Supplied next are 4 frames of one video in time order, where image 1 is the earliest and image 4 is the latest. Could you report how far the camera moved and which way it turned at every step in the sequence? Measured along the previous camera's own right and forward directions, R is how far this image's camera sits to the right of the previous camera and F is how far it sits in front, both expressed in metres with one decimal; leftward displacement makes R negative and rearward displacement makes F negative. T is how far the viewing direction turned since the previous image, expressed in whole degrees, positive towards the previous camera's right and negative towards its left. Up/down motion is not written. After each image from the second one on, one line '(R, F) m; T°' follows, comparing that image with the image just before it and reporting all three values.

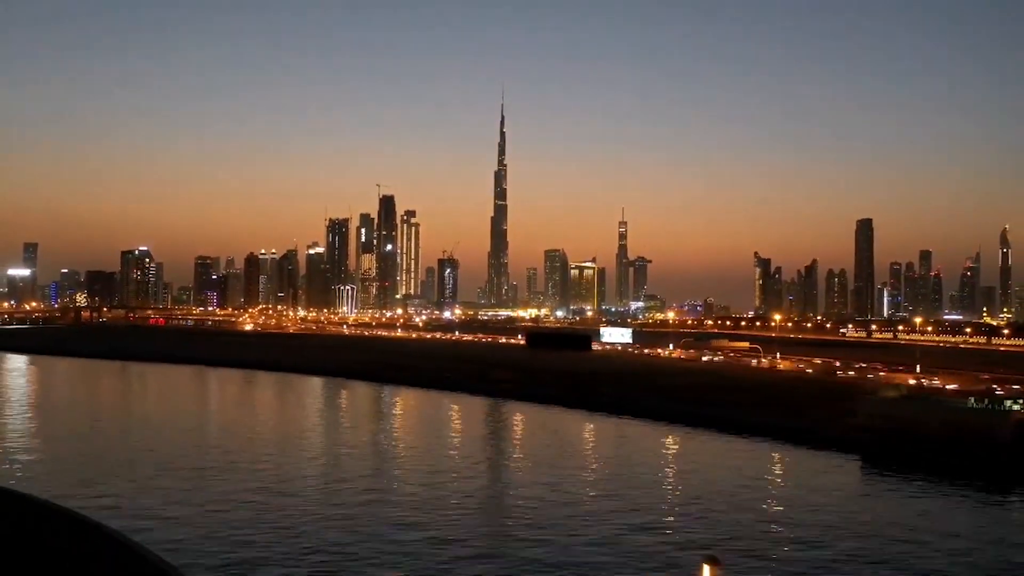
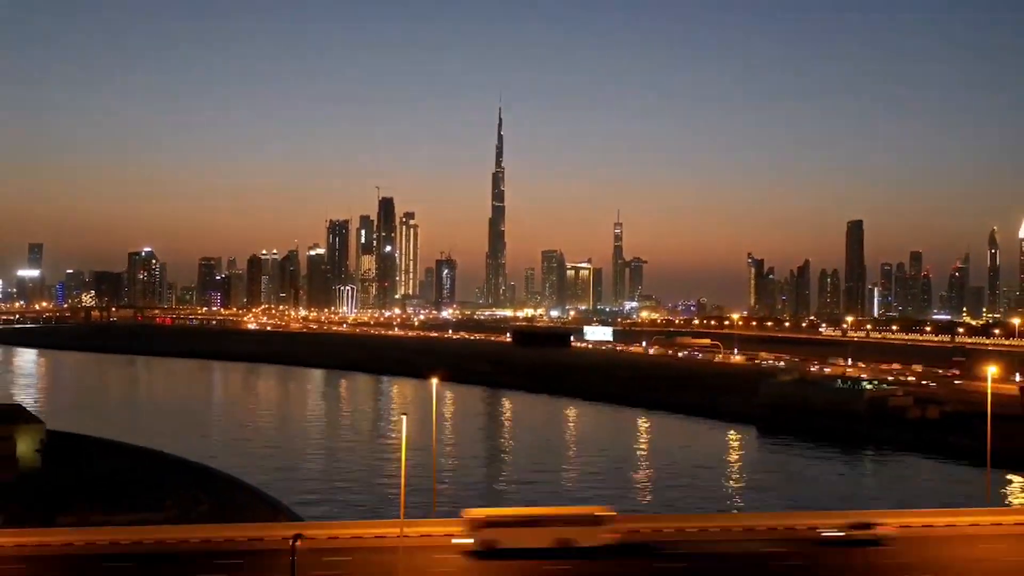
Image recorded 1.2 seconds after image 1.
(+2.0, -10.3) m; 0°
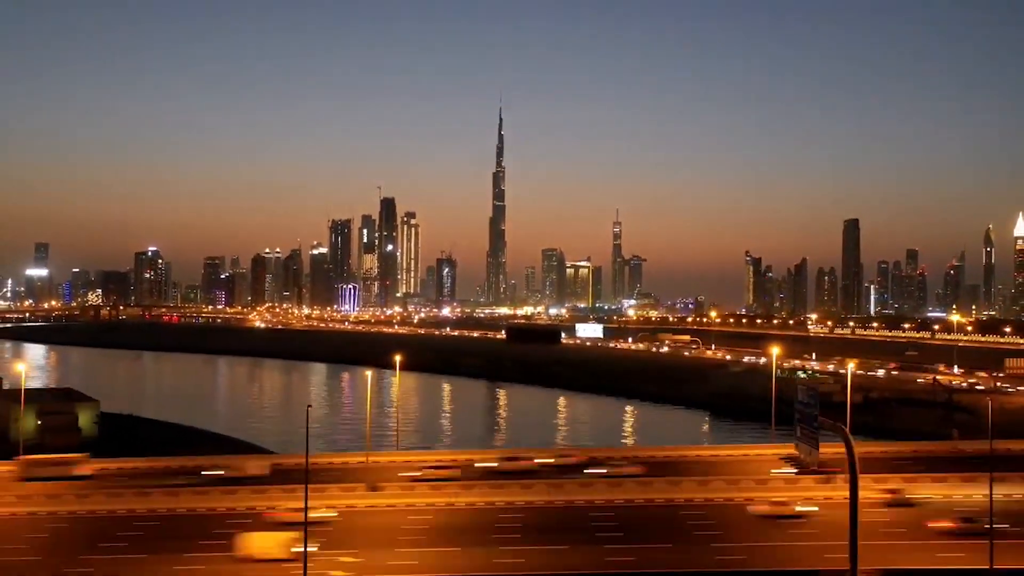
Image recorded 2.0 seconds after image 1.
(+1.4, -7.0) m; 0°
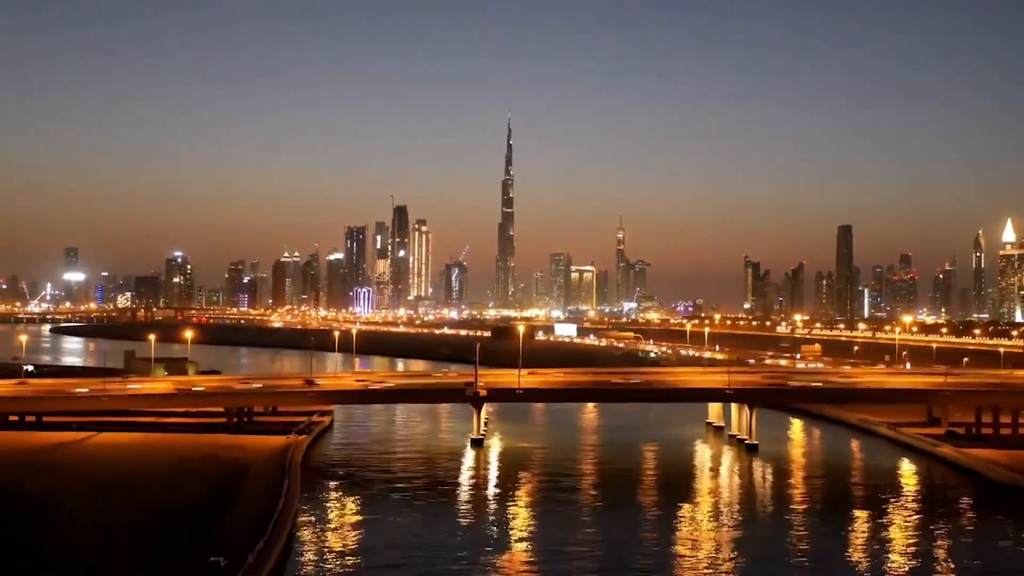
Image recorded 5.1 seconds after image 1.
(+5.8, -26.8) m; -1°
